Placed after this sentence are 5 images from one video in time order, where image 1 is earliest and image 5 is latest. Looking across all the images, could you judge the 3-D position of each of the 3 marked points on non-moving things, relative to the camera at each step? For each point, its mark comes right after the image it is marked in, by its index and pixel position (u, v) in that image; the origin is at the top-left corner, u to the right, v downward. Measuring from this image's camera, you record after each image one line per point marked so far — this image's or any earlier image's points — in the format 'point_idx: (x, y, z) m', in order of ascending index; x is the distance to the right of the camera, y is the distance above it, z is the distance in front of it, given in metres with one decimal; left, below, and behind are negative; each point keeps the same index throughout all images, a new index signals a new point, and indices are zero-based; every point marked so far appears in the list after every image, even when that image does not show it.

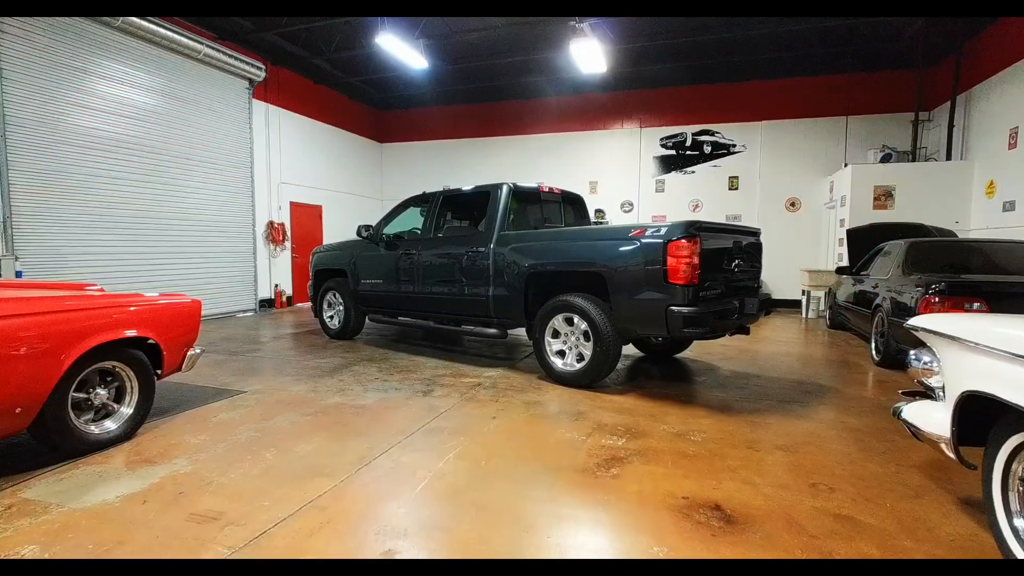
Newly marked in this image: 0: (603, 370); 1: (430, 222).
0: (+0.8, -0.7, +4.1) m
1: (-0.9, +0.7, +5.5) m
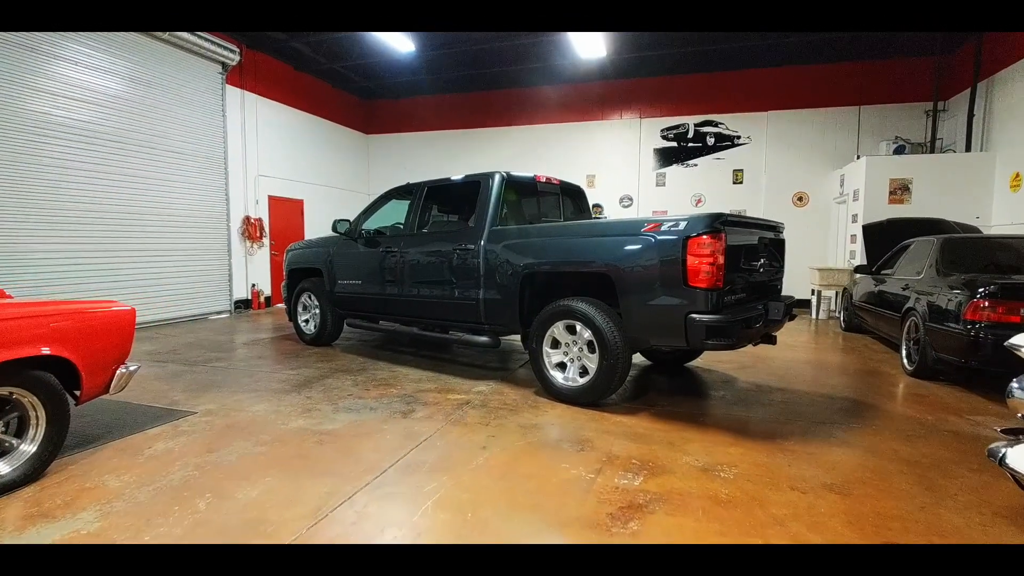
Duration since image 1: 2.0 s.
0: (+0.7, -0.7, +3.5) m
1: (-1.0, +0.7, +4.9) m
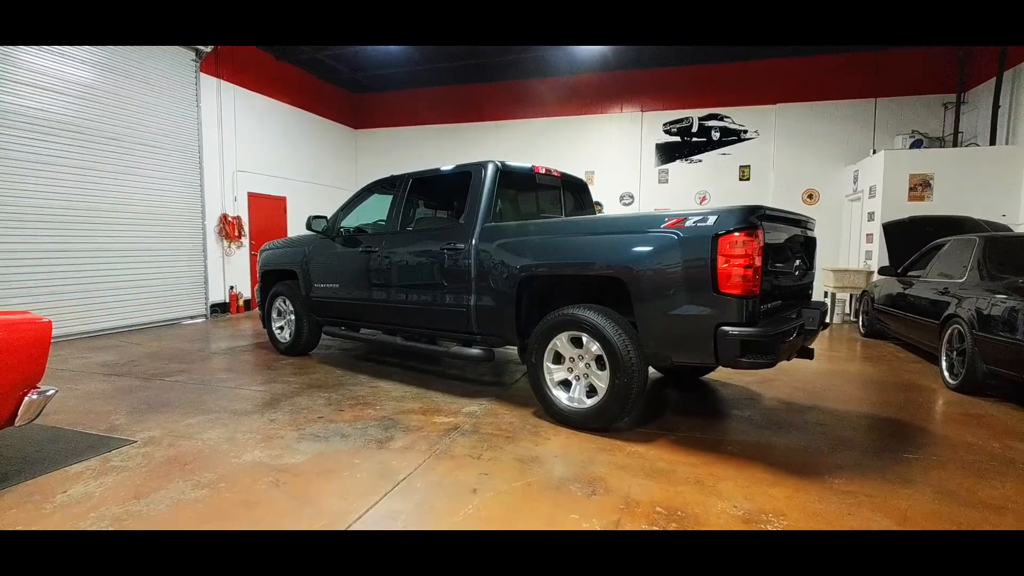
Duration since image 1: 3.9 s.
0: (+0.7, -0.7, +3.0) m
1: (-1.0, +0.7, +4.4) m
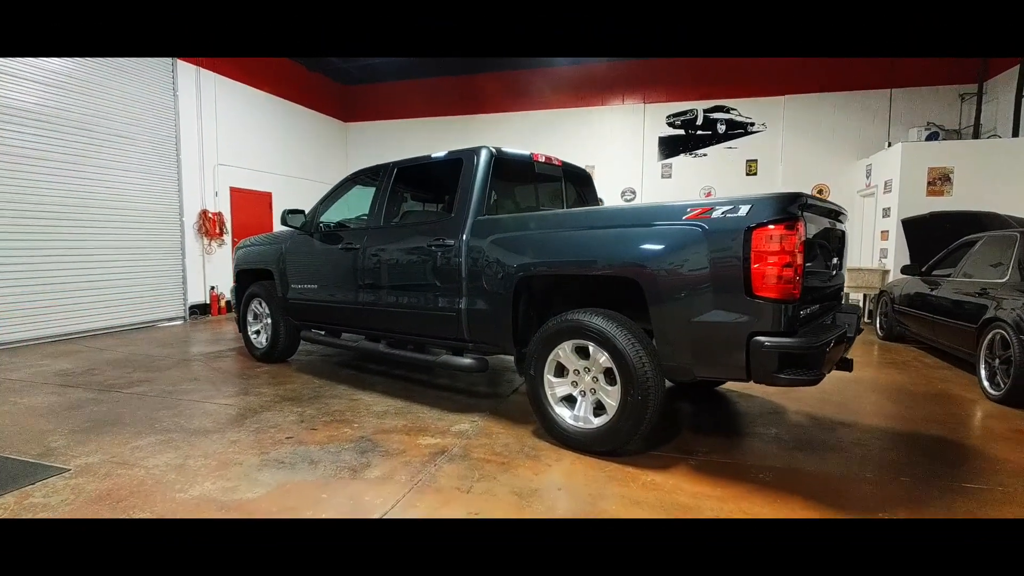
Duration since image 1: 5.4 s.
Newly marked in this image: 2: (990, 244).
0: (+0.7, -0.8, +2.6) m
1: (-1.1, +0.7, +4.0) m
2: (+4.5, +0.4, +4.7) m
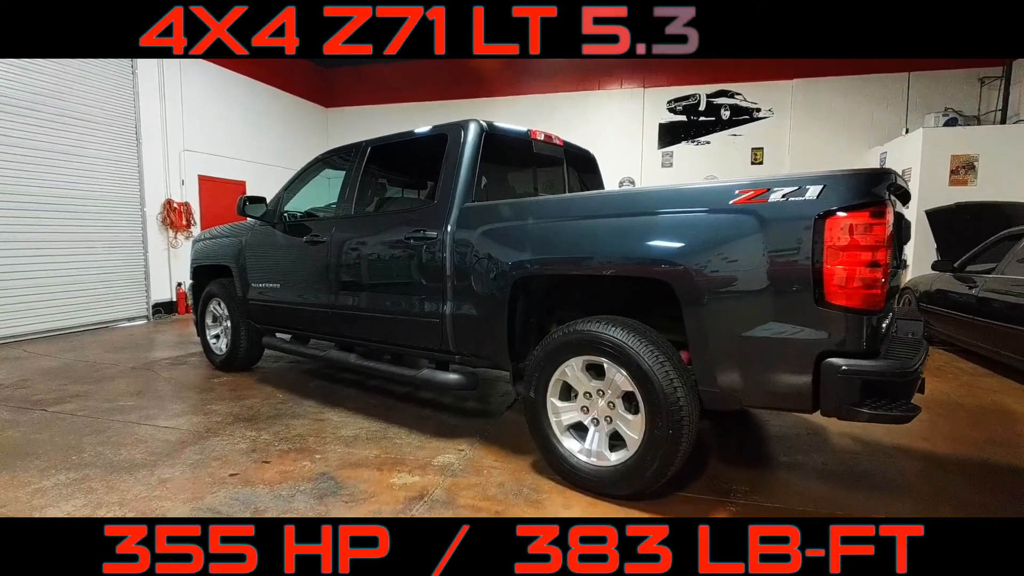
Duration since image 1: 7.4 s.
0: (+0.6, -0.8, +2.1) m
1: (-1.1, +0.7, +3.4) m
2: (+4.4, +0.4, +4.2) m
